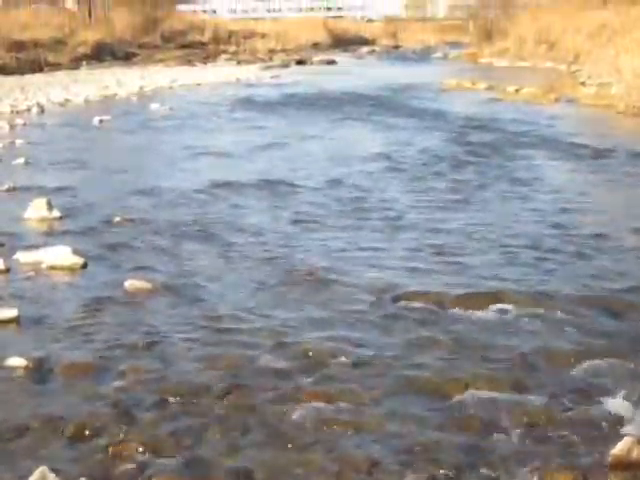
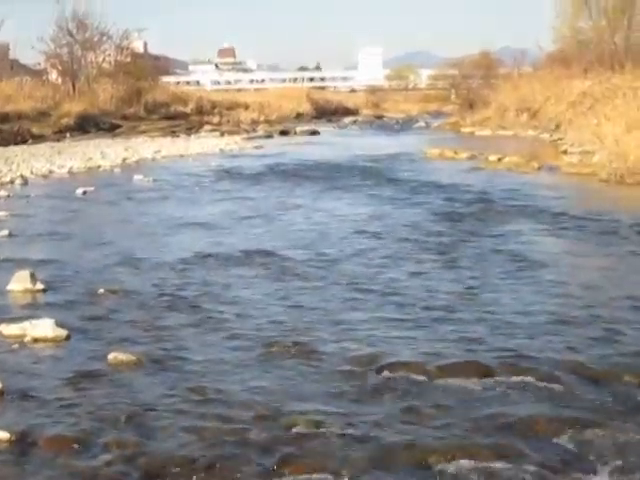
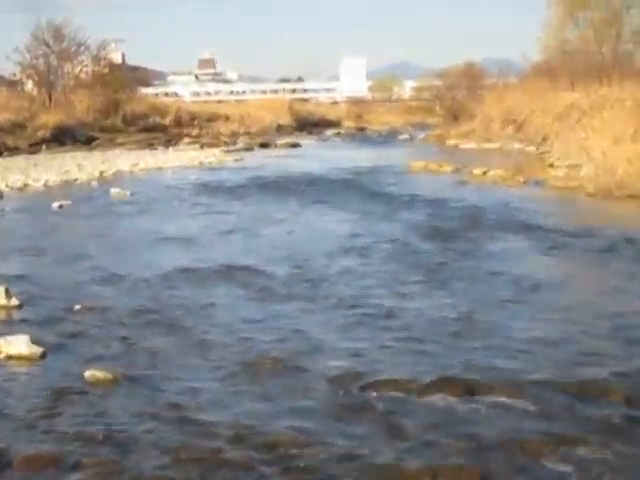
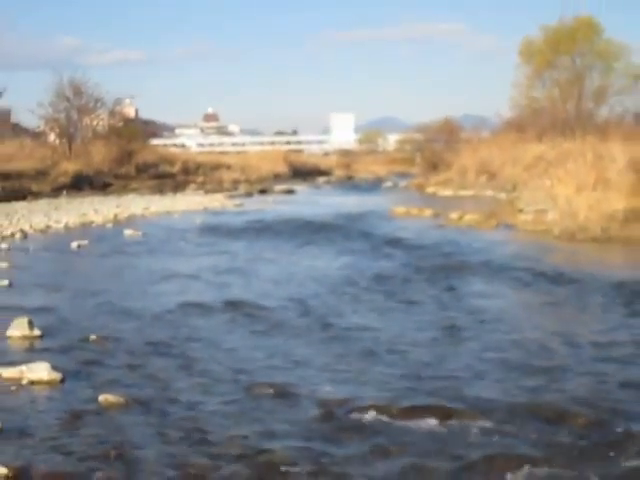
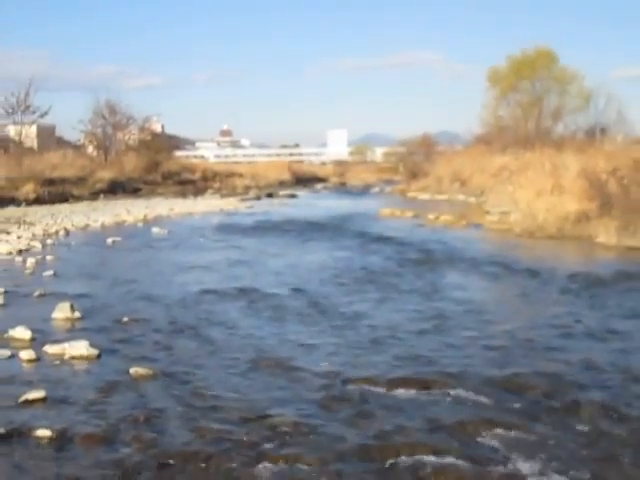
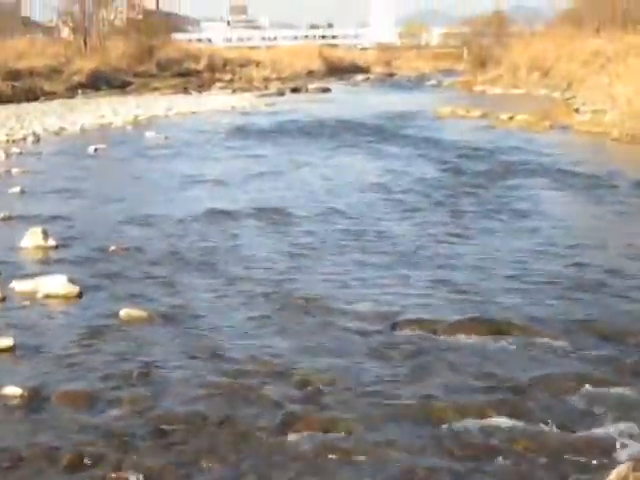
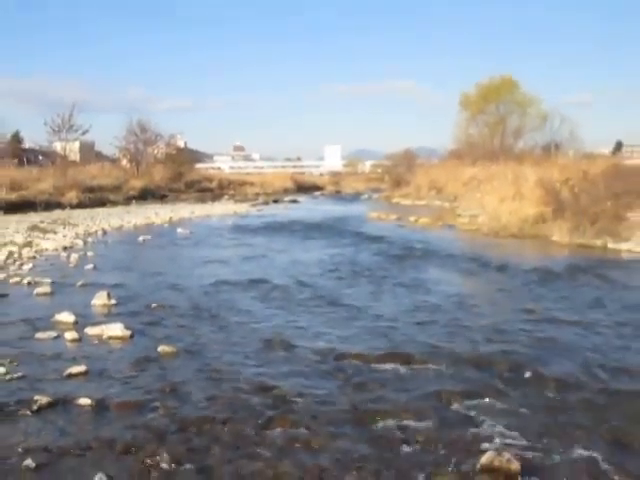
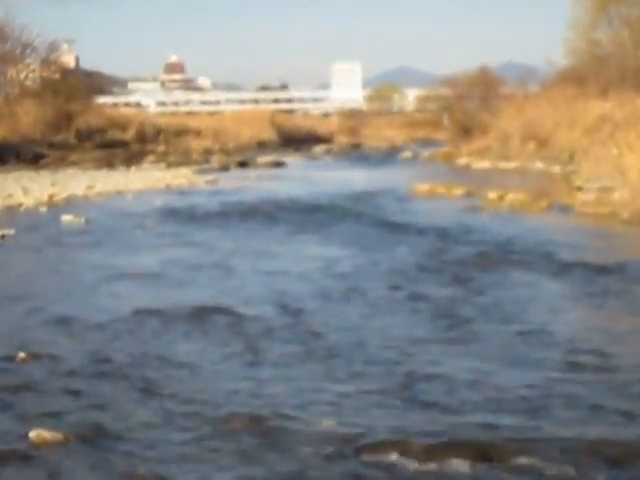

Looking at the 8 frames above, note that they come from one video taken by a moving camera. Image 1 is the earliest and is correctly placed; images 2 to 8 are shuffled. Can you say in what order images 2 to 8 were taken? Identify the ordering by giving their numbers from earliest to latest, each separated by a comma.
6, 2, 3, 8, 4, 5, 7
